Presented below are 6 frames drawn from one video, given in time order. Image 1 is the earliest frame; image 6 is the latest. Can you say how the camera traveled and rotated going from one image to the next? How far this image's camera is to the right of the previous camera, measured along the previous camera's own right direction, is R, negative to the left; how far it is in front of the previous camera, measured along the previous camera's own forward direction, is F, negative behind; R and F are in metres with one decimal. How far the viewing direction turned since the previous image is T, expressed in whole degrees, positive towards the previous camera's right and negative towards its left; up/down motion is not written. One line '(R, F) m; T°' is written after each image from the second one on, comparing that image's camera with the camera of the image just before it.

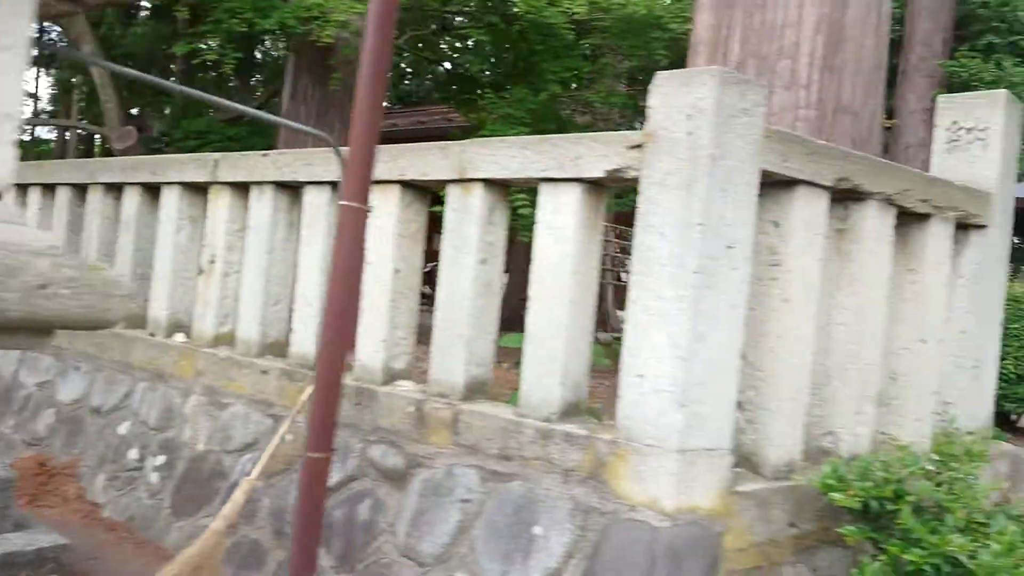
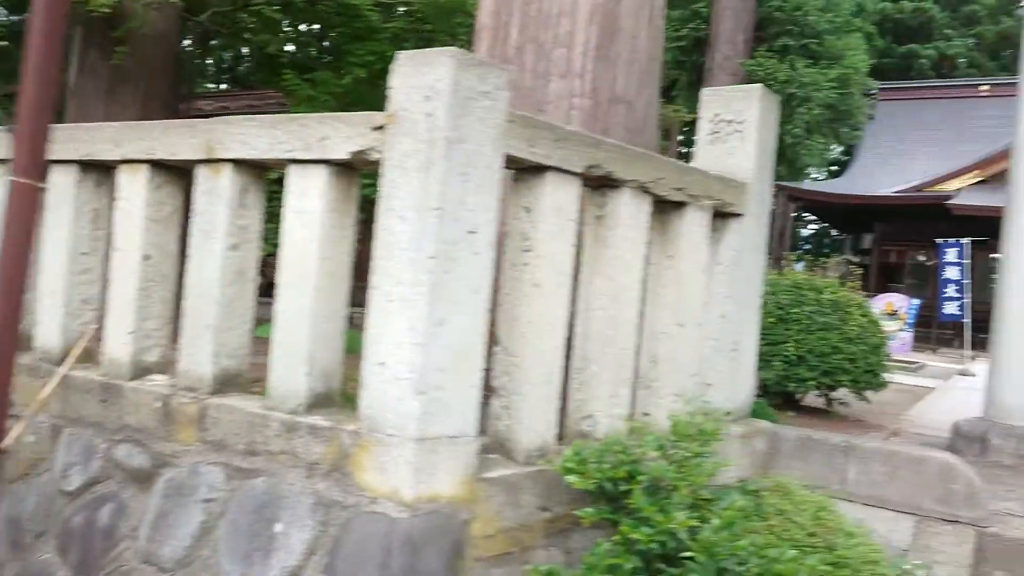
(+0.3, 0.0) m; +10°
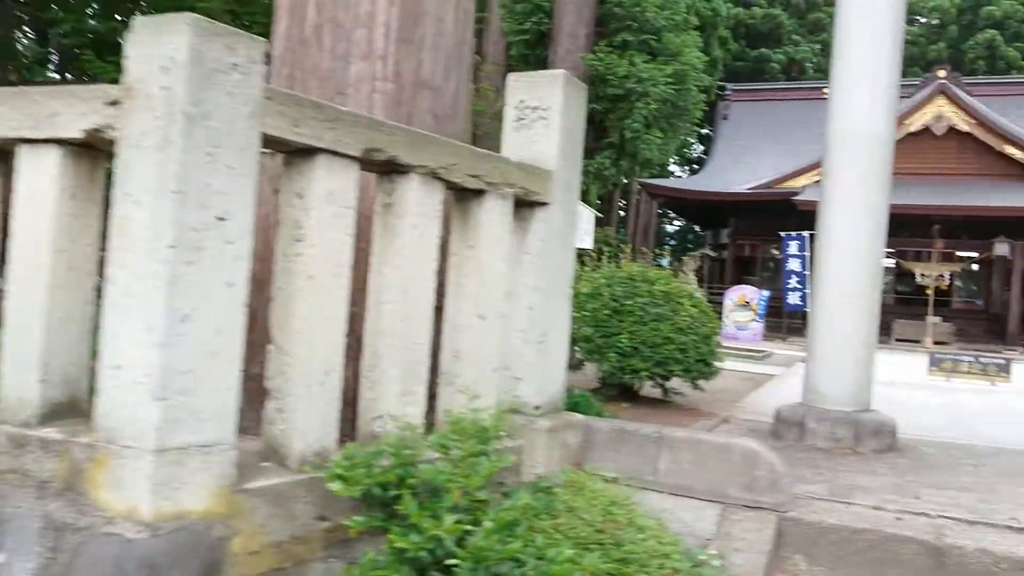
(+0.3, +0.1) m; +8°
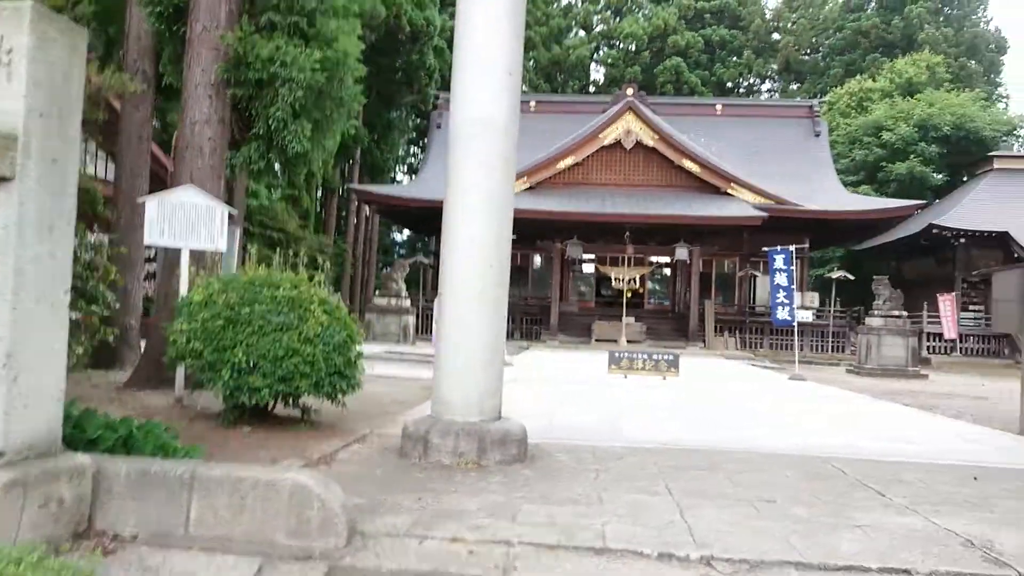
(+0.7, +0.5) m; +17°
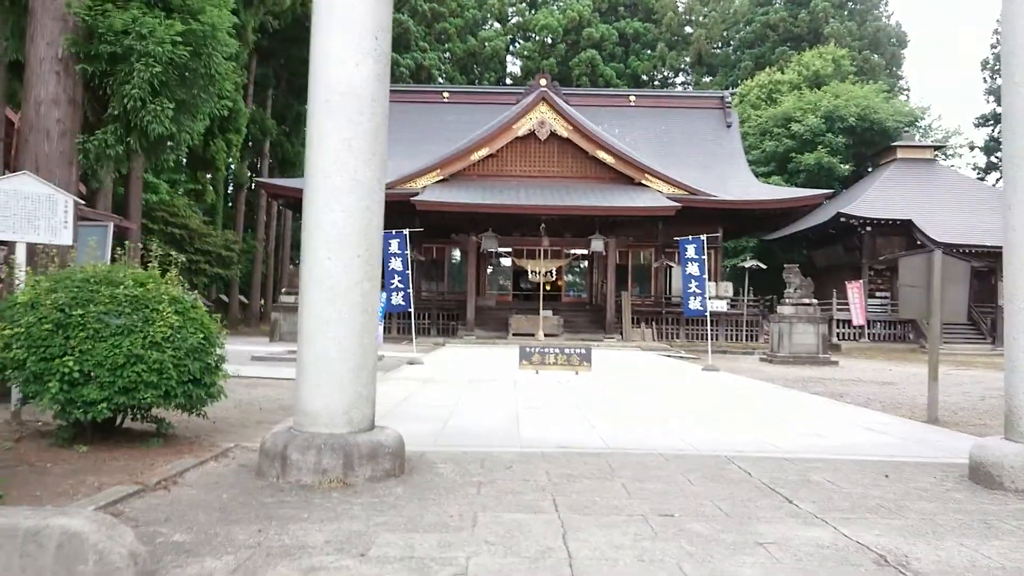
(+0.2, +0.4) m; +5°
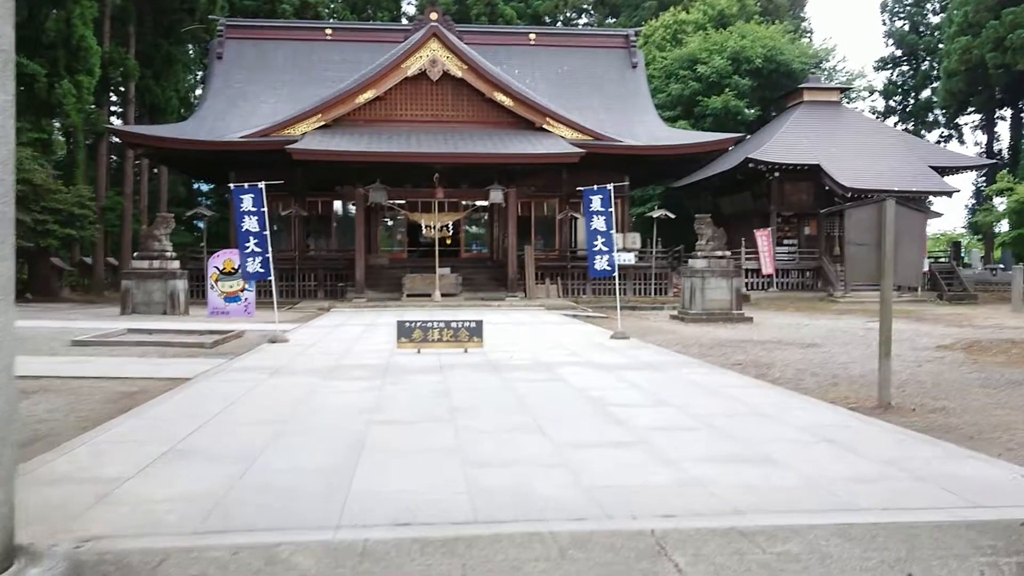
(+0.4, +1.7) m; +6°
